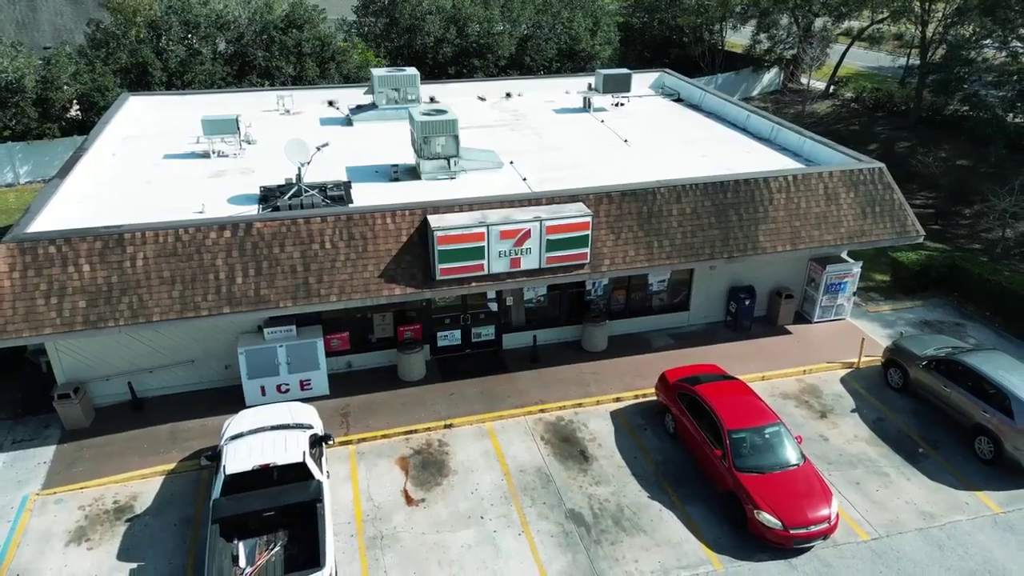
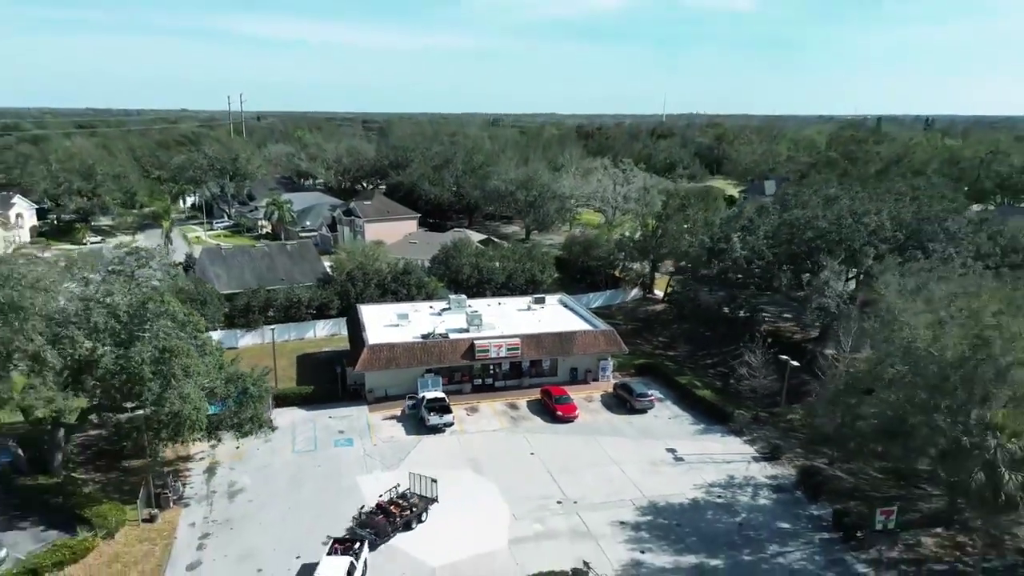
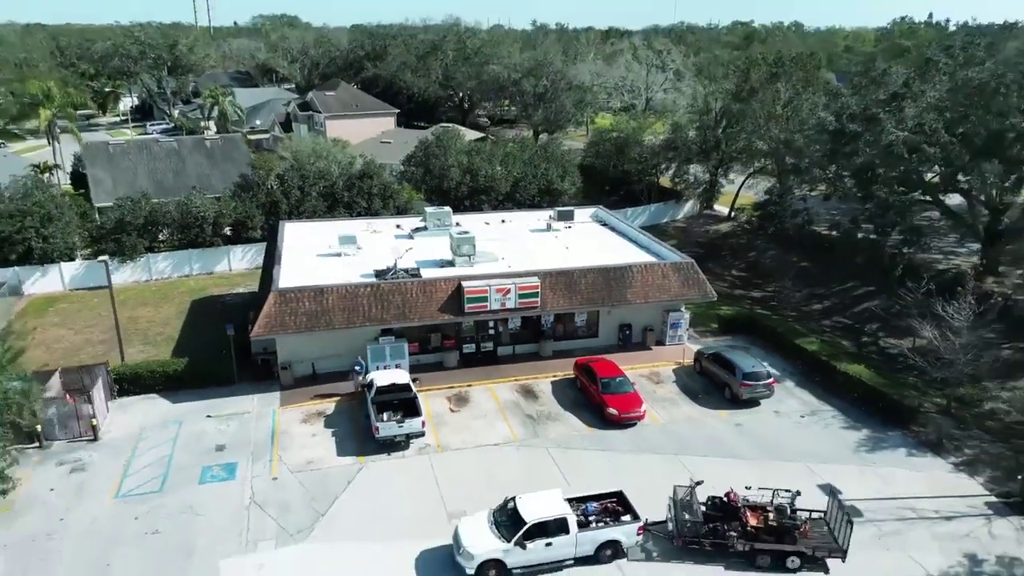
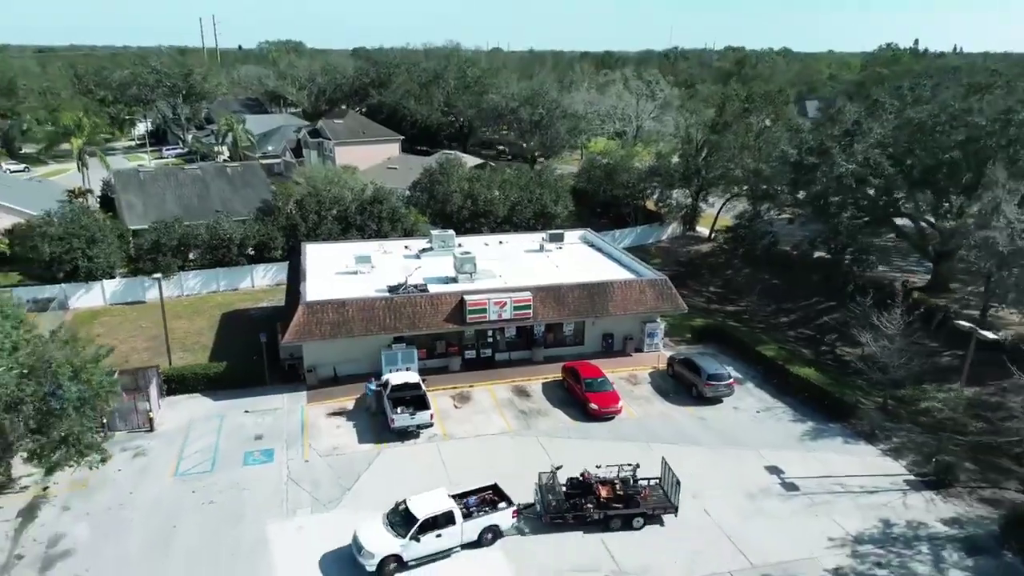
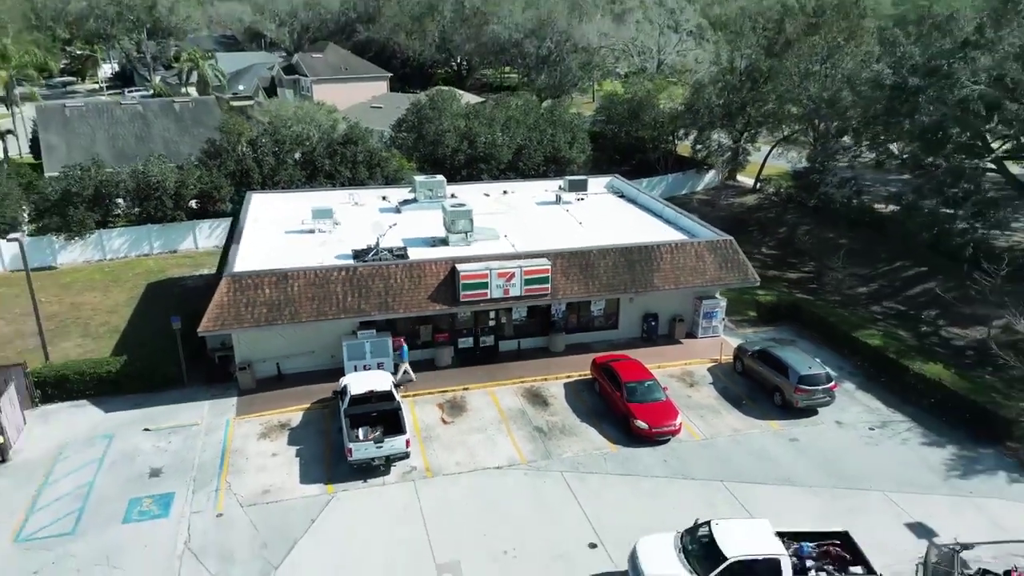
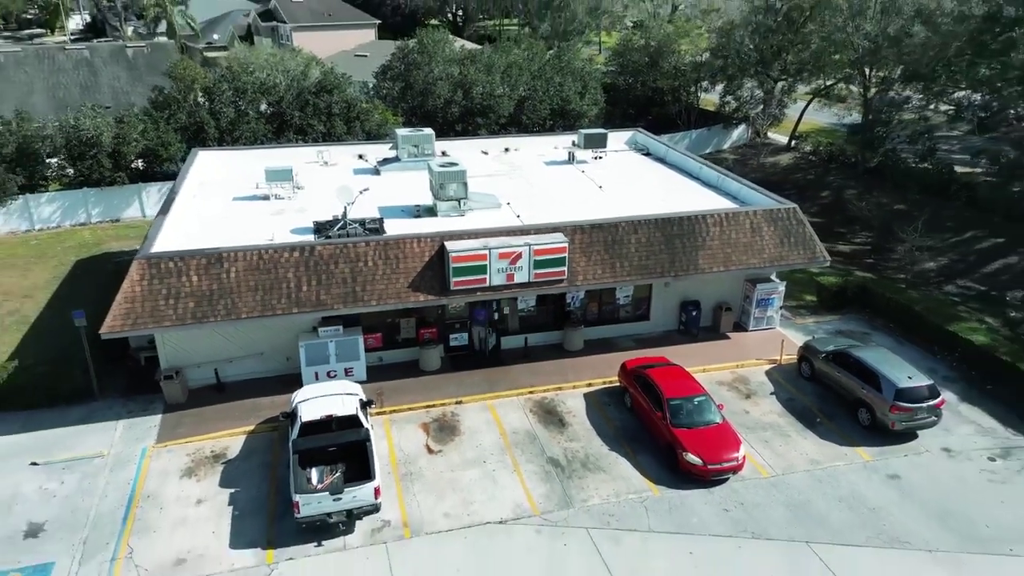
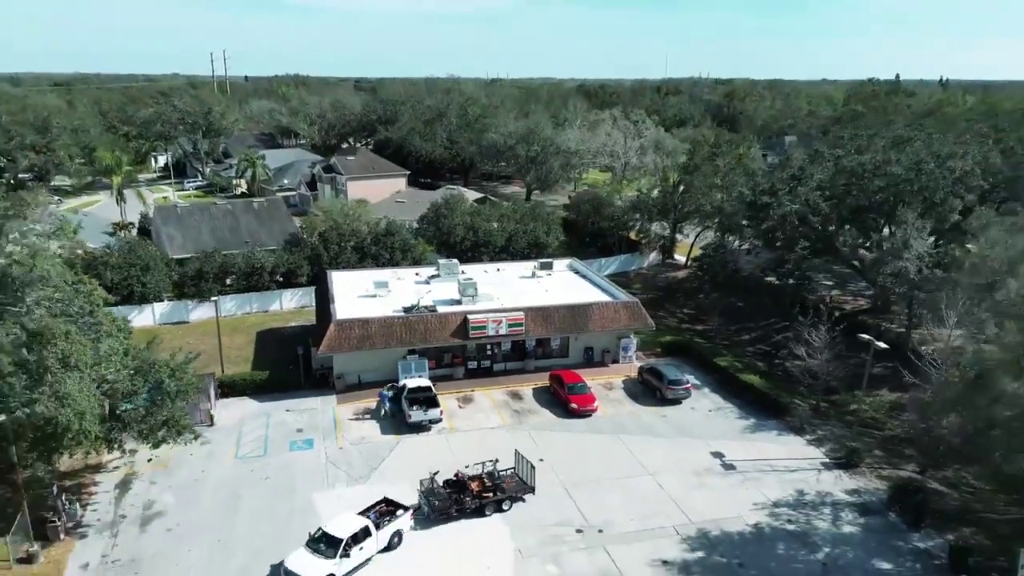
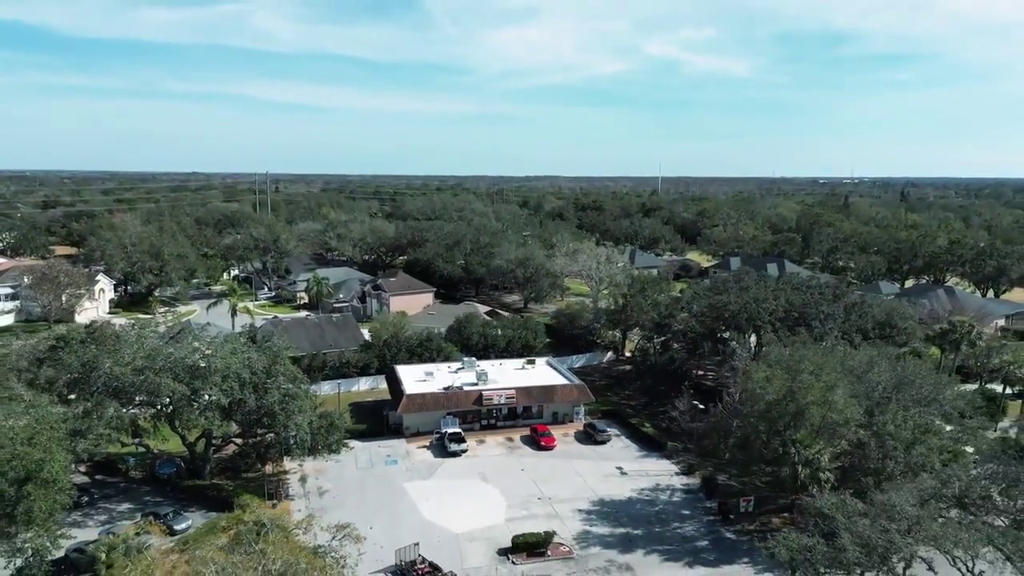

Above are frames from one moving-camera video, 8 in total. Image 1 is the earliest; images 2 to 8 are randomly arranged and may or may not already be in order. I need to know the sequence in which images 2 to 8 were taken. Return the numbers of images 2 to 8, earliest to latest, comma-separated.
6, 5, 3, 4, 7, 2, 8
